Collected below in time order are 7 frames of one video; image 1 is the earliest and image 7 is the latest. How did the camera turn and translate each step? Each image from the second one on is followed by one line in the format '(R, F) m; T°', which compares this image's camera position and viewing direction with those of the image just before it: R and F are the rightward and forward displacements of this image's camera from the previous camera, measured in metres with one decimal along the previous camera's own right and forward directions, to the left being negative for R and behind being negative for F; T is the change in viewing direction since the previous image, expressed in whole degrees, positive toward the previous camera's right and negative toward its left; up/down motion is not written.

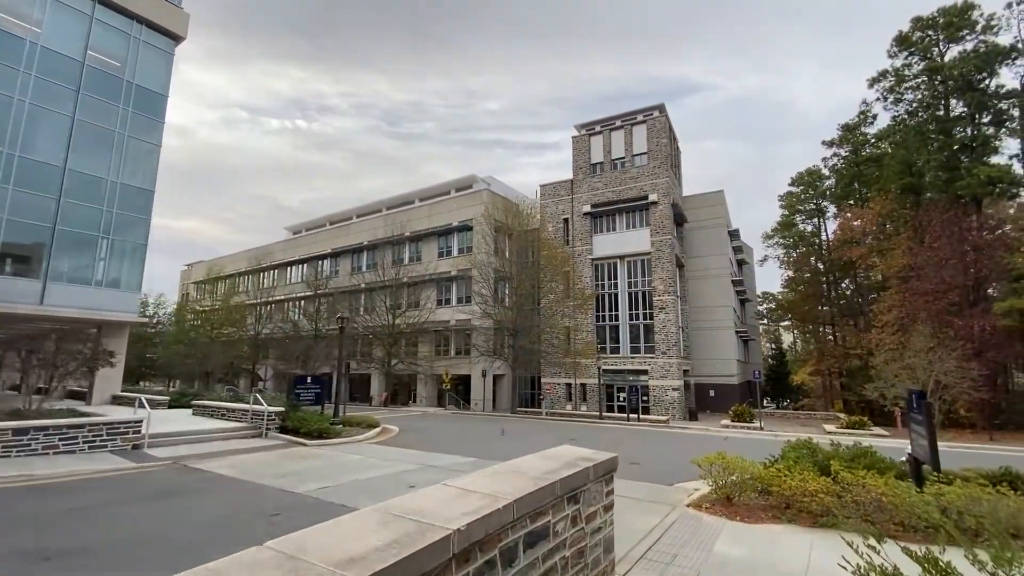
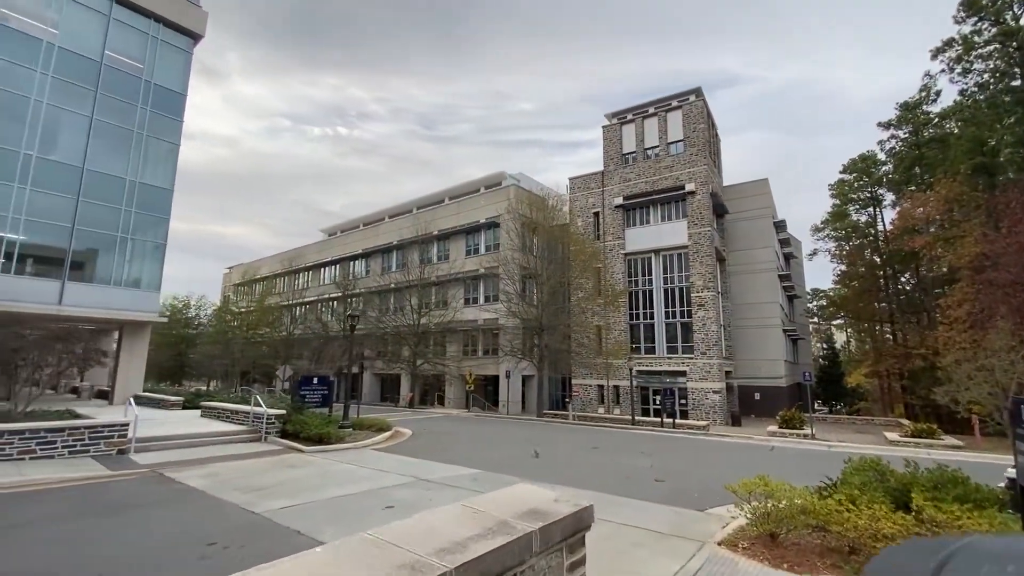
(+0.6, +1.3) m; -4°
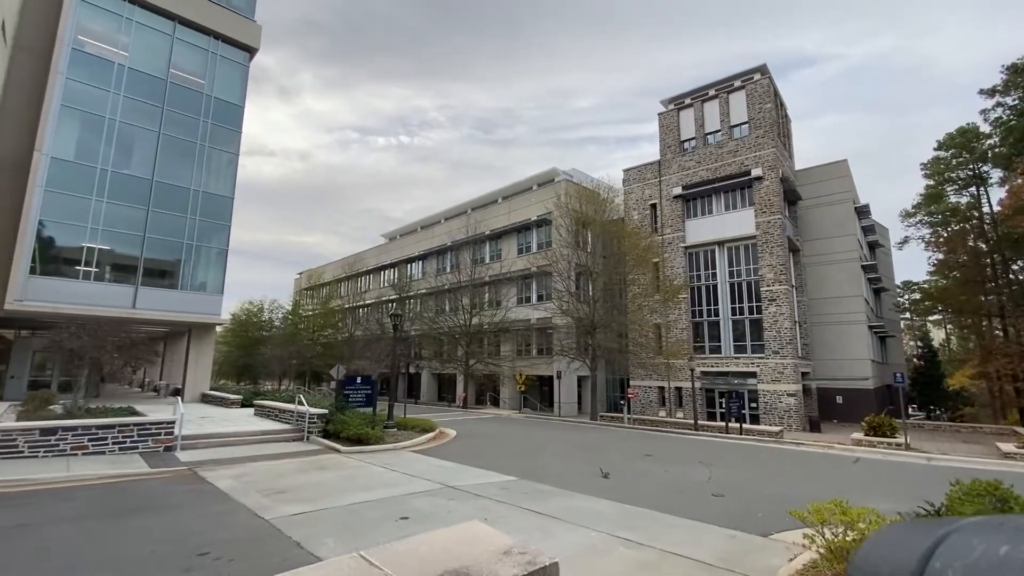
(+0.5, +0.8) m; -7°
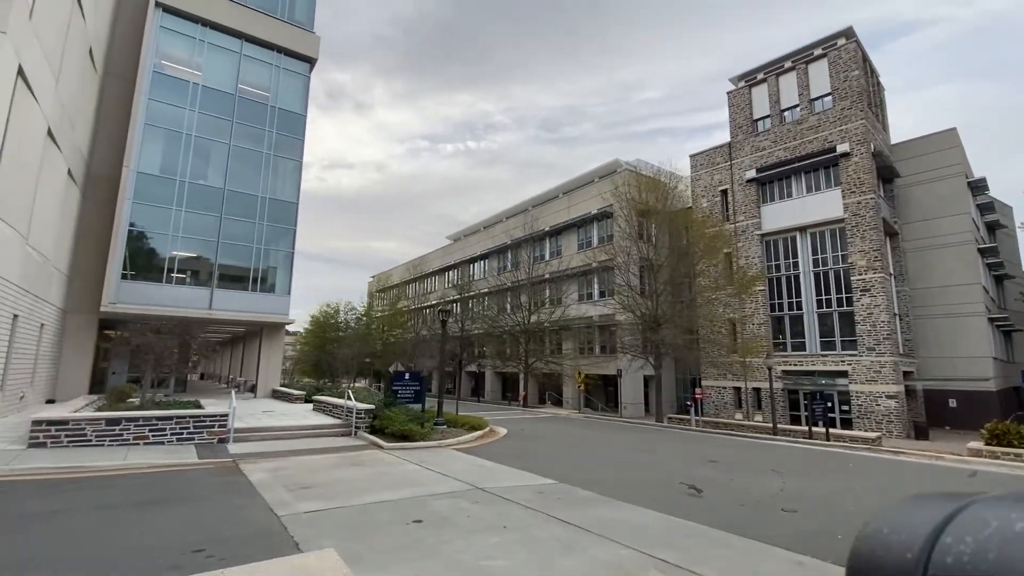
(+0.6, +0.7) m; -8°
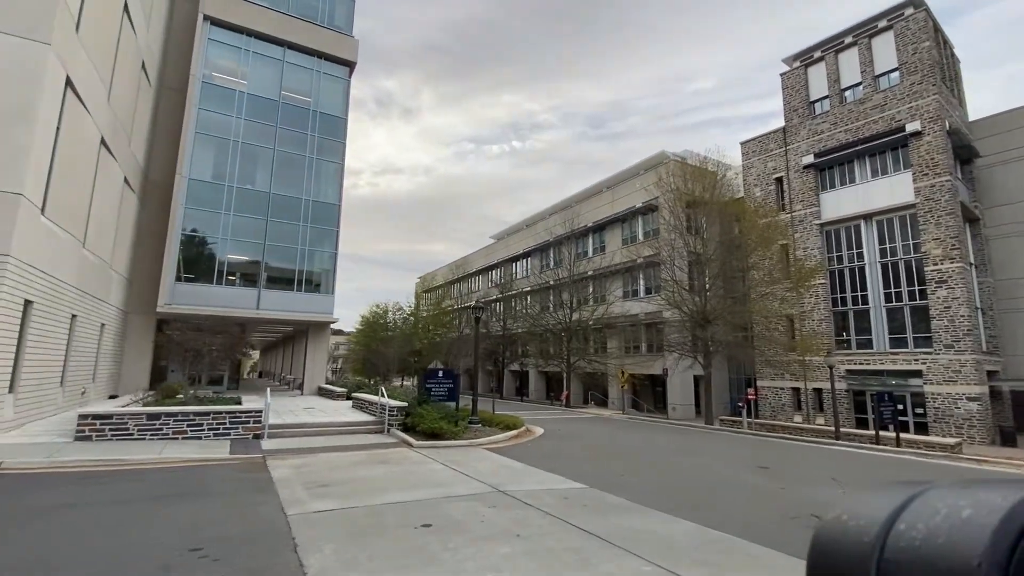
(+0.4, +0.5) m; -6°
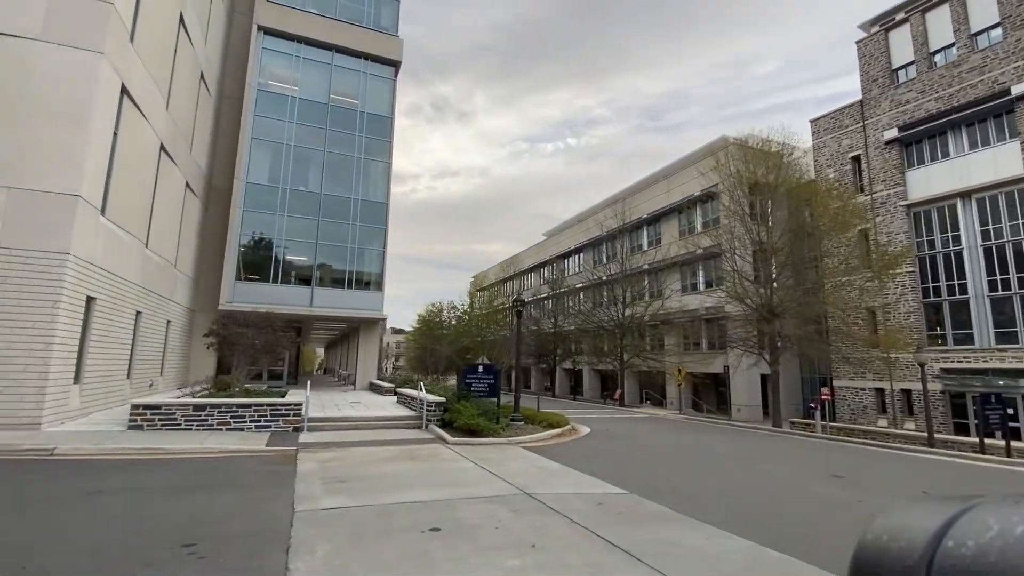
(+0.4, +0.6) m; -7°
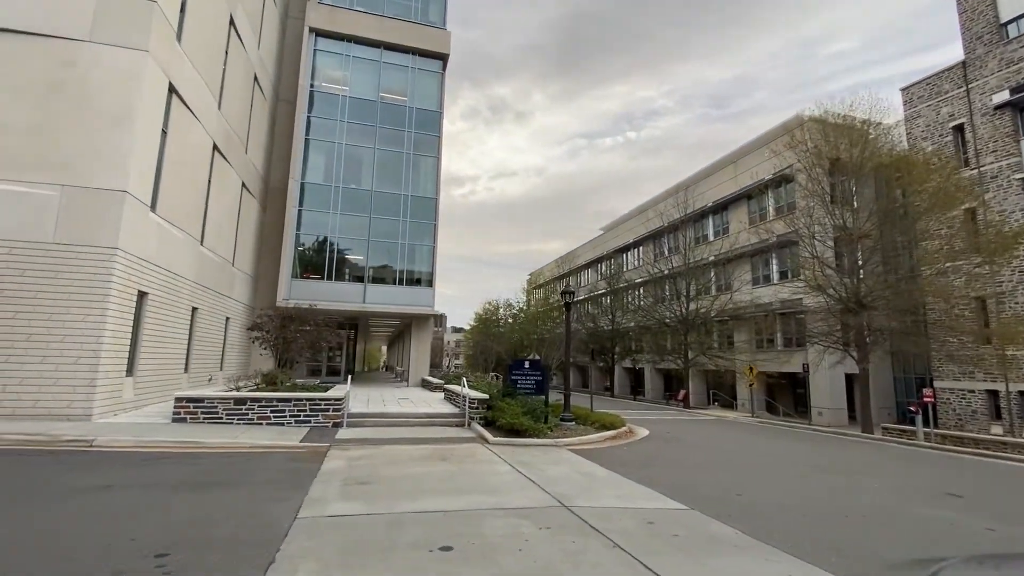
(+0.3, +0.9) m; -7°
